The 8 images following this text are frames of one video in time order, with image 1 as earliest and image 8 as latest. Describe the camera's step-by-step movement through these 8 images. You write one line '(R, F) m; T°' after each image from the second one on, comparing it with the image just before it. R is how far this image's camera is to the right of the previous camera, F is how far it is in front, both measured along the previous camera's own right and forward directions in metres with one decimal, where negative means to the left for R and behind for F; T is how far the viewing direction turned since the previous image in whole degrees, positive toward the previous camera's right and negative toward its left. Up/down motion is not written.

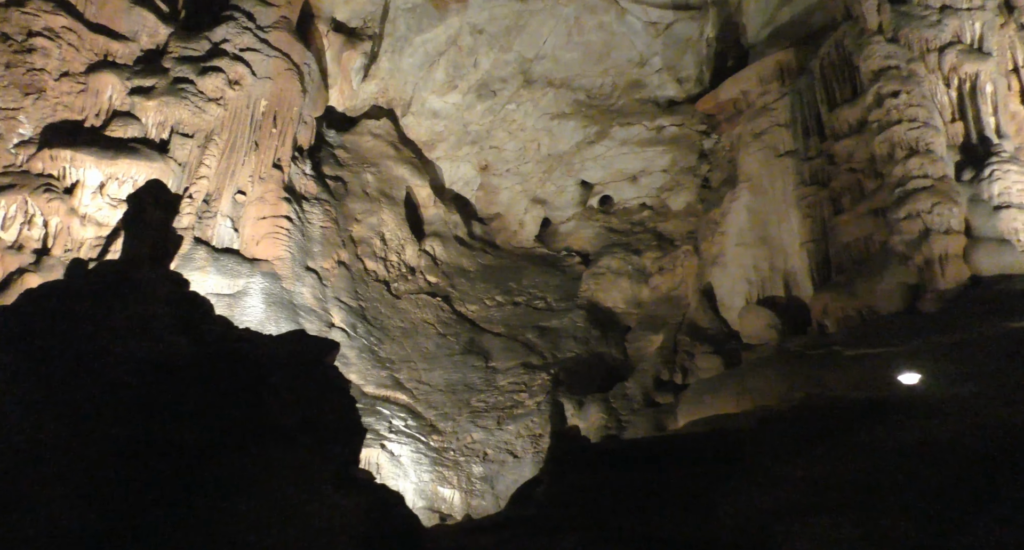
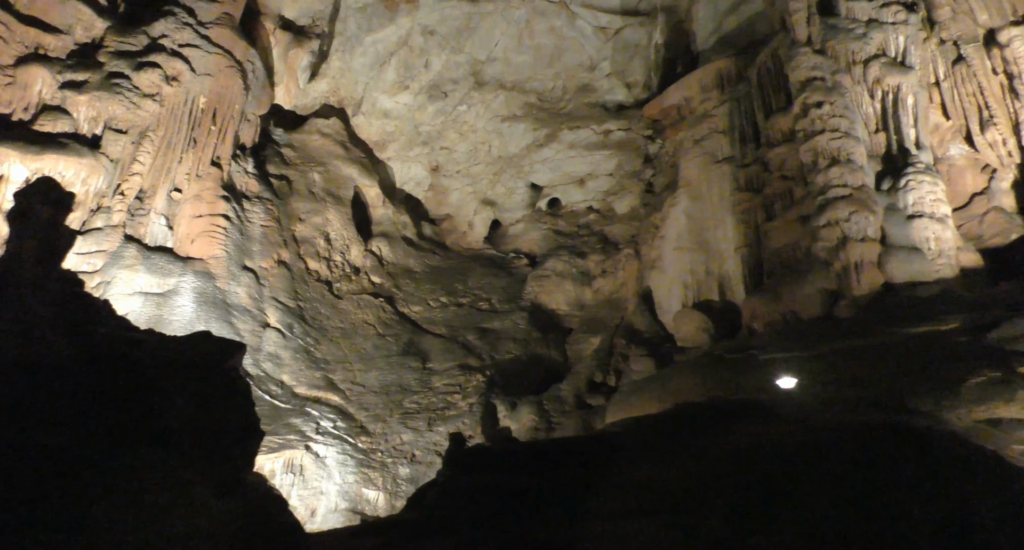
(+0.7, -0.1) m; +2°
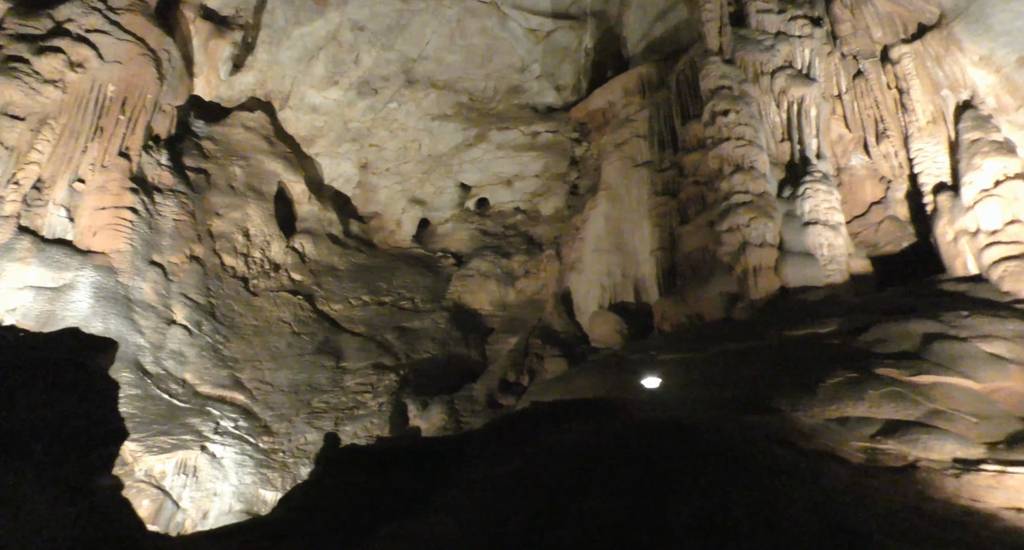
(+0.7, 0.0) m; +4°
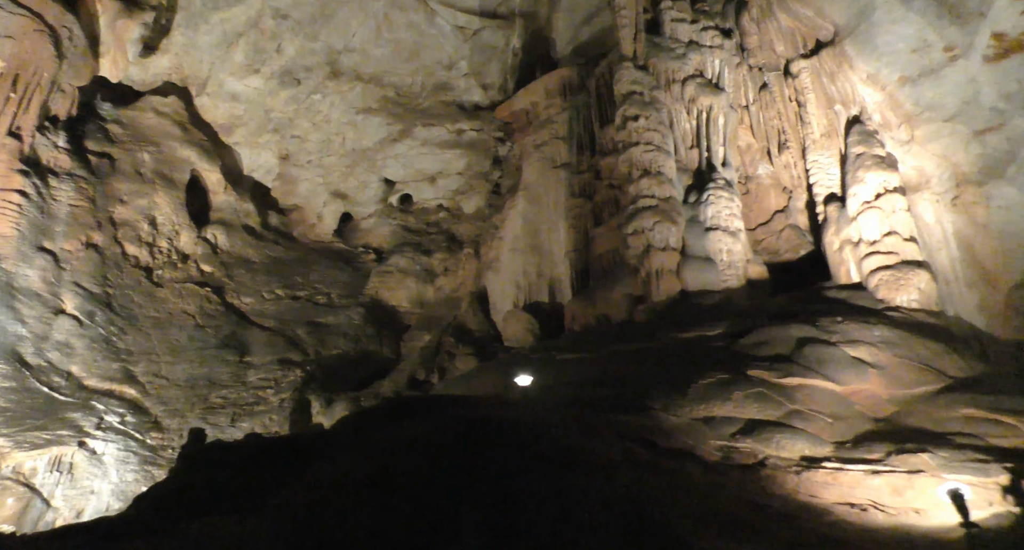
(+0.6, 0.0) m; +4°
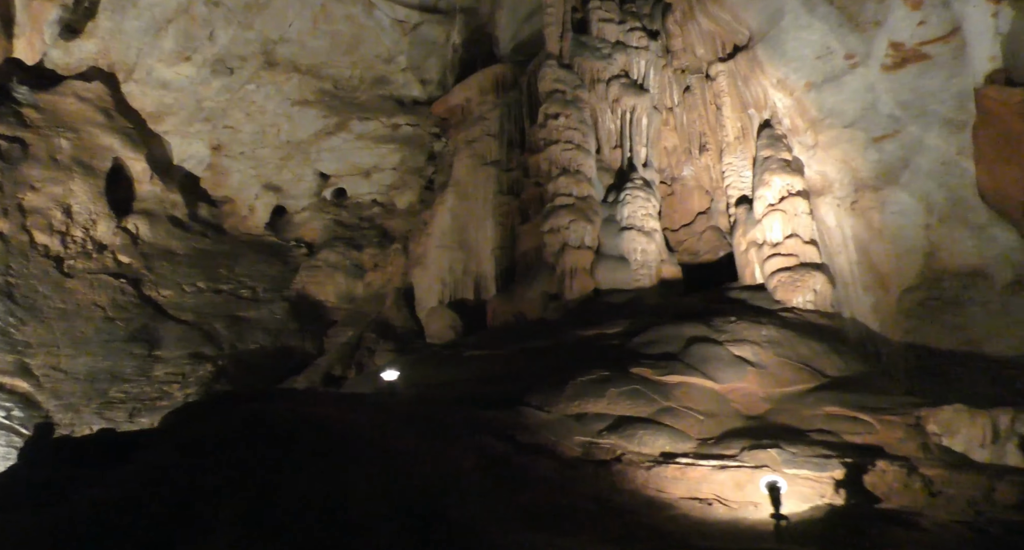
(+0.8, 0.0) m; +2°
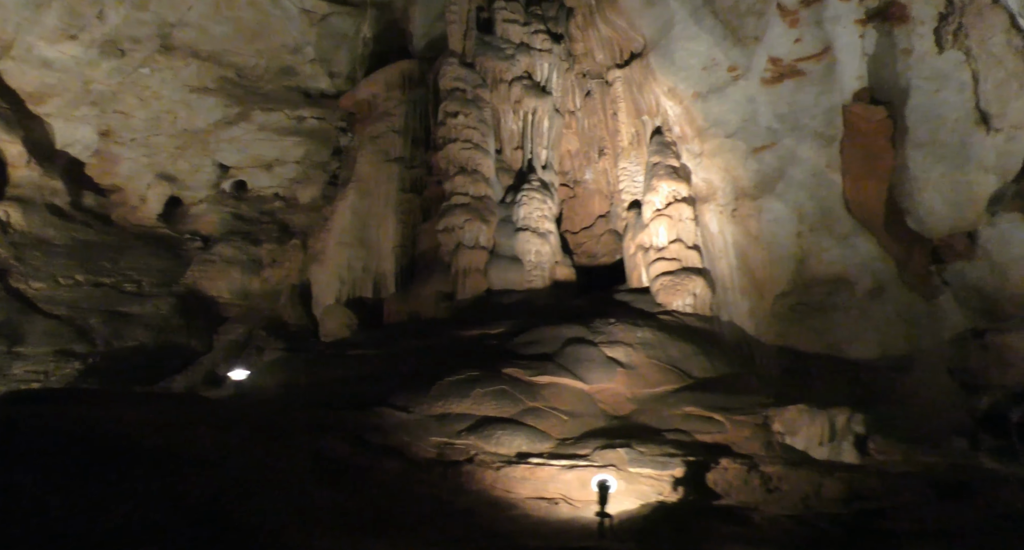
(+0.6, 0.0) m; +6°
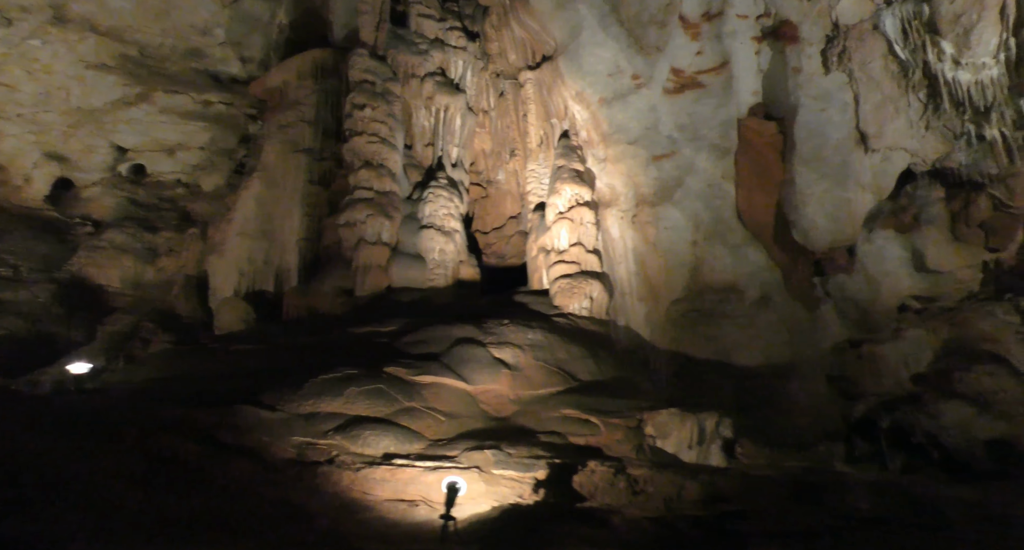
(+0.5, +0.1) m; +6°
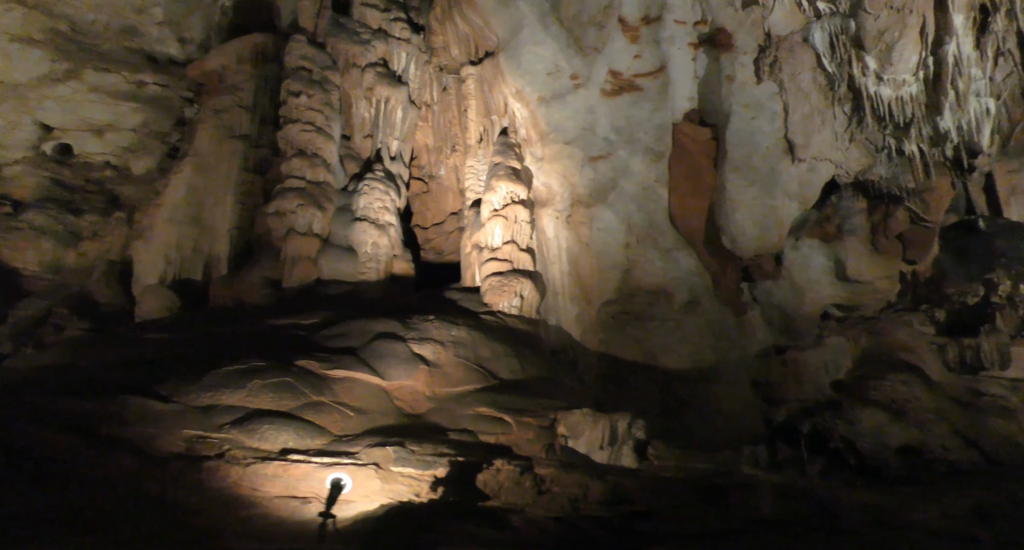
(+0.4, +0.1) m; +3°
